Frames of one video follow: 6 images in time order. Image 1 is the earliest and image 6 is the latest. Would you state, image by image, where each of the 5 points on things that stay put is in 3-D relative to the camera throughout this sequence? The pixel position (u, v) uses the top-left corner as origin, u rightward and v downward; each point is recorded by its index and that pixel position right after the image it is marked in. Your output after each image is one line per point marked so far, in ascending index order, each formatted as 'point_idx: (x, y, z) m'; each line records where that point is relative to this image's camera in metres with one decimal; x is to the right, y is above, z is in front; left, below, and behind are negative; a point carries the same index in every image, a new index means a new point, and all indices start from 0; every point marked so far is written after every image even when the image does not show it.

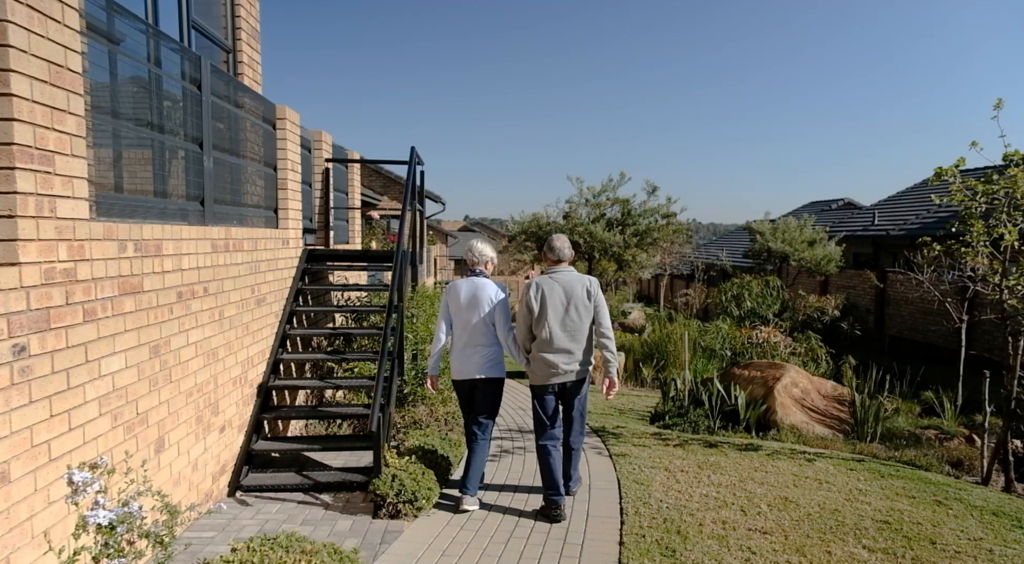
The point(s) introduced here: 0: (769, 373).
0: (+2.6, -0.9, +6.8) m
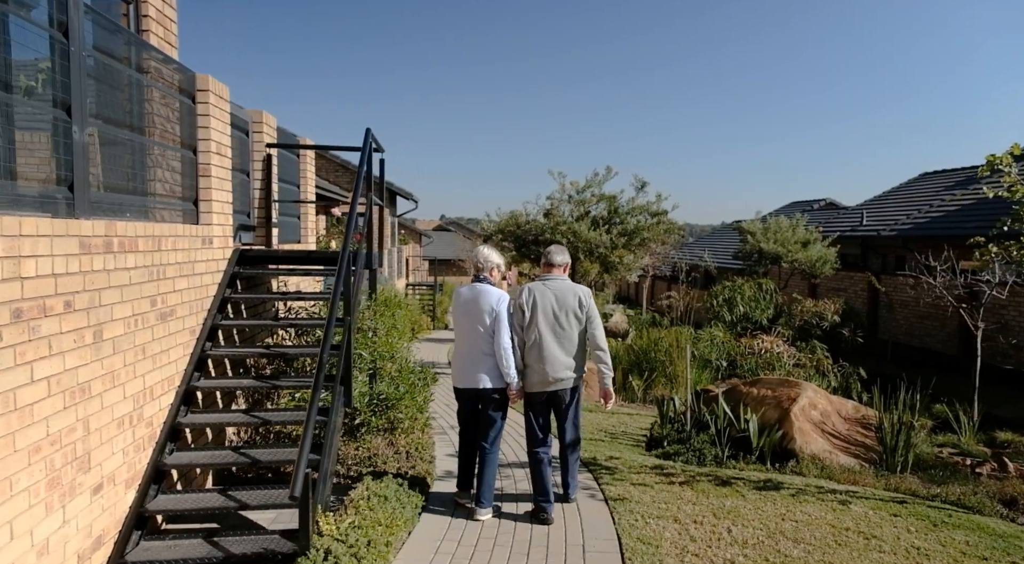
0: (+2.4, -1.0, +5.9) m
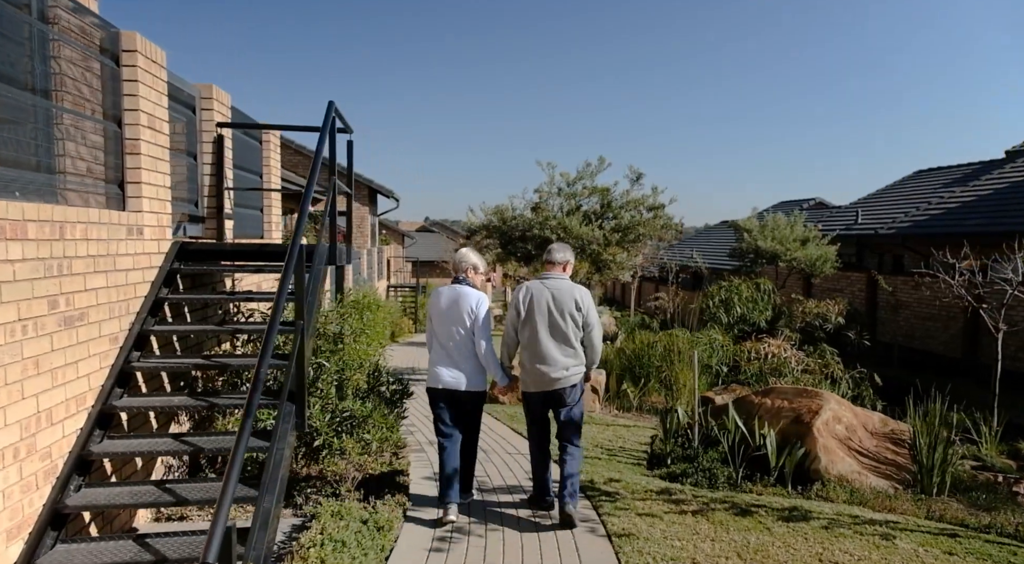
0: (+2.3, -1.0, +5.3) m
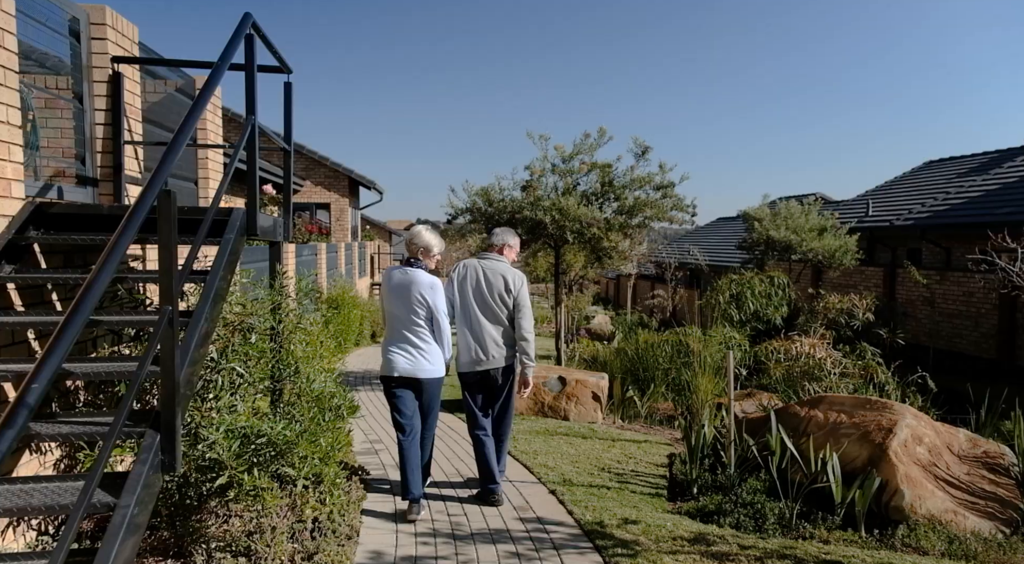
0: (+2.2, -0.9, +4.1) m
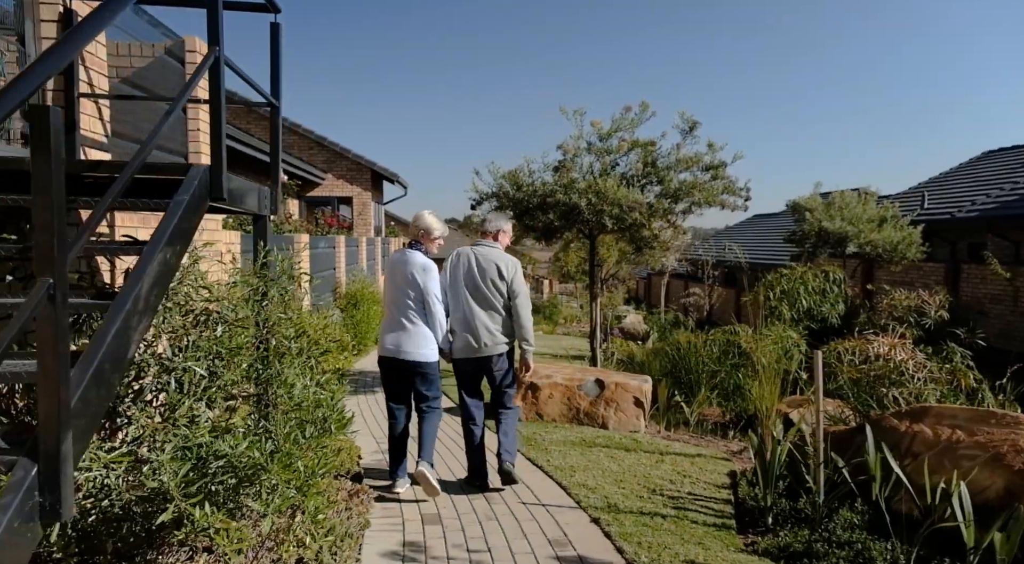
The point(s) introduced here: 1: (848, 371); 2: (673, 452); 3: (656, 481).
0: (+2.4, -0.8, +3.2) m
1: (+3.0, -0.8, +5.9) m
2: (+1.3, -1.3, +5.2) m
3: (+1.0, -1.3, +4.3) m
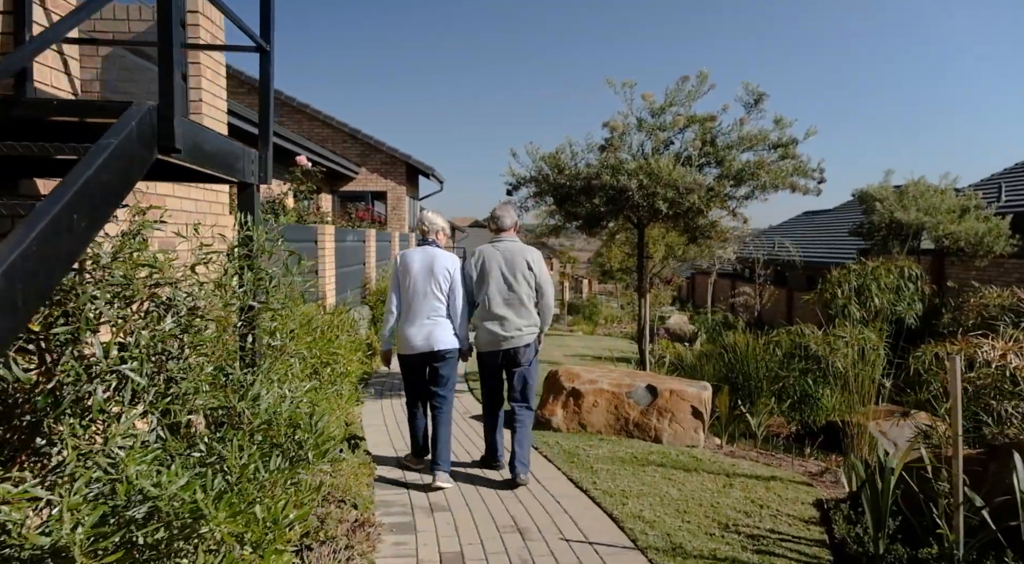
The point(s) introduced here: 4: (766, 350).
0: (+2.5, -0.7, +2.4) m
1: (+3.3, -0.7, +5.0) m
2: (+1.6, -1.3, +4.4) m
3: (+1.2, -1.2, +3.6) m
4: (+2.6, -0.7, +6.6) m
